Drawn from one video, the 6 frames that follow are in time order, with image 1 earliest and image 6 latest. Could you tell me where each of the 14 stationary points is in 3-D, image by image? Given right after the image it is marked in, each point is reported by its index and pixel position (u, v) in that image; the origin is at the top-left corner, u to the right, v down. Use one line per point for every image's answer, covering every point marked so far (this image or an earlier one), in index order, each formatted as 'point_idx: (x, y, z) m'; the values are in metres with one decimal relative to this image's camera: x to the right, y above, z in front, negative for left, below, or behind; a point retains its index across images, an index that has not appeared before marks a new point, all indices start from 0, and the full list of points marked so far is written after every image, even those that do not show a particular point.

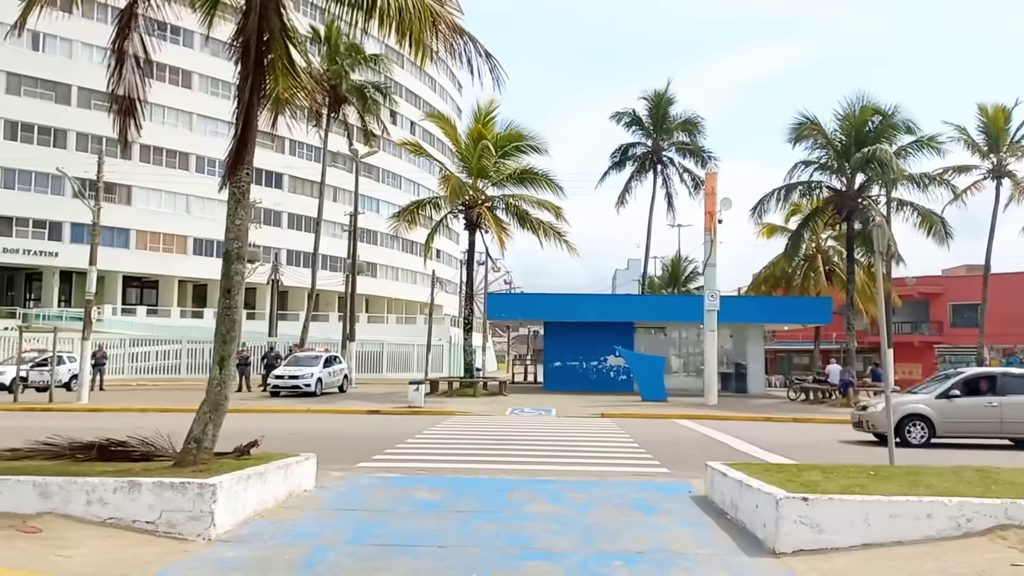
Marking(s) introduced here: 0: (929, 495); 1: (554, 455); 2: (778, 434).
0: (+3.2, -1.6, +6.4) m
1: (+0.7, -2.6, +13.2) m
2: (+5.2, -2.9, +16.4) m
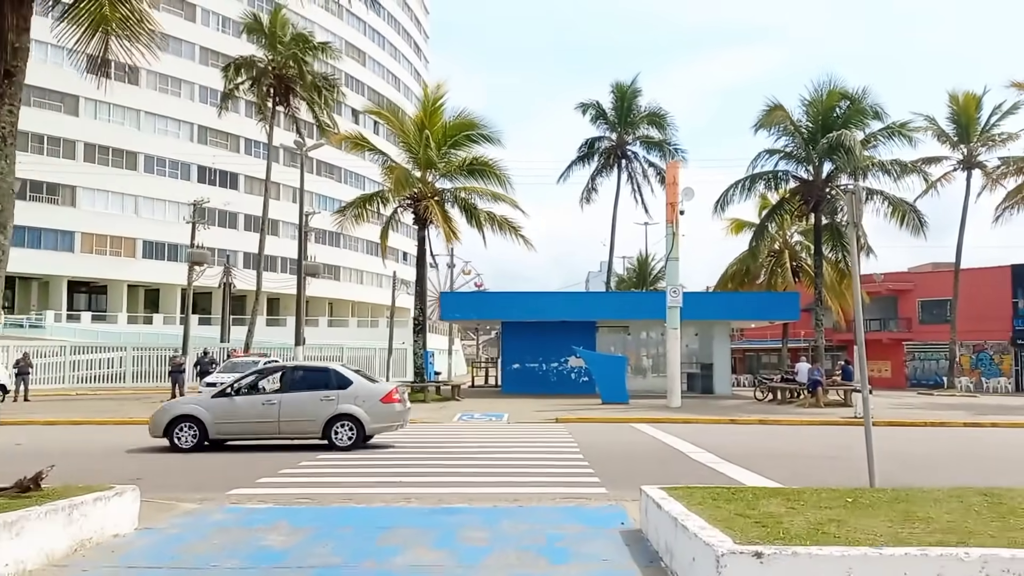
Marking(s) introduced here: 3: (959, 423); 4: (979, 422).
0: (+2.3, -1.4, +4.7) m
1: (-0.4, -2.4, +11.4) m
2: (+4.1, -2.7, +14.7) m
3: (+10.4, -3.1, +19.6) m
4: (+11.0, -3.1, +19.8) m
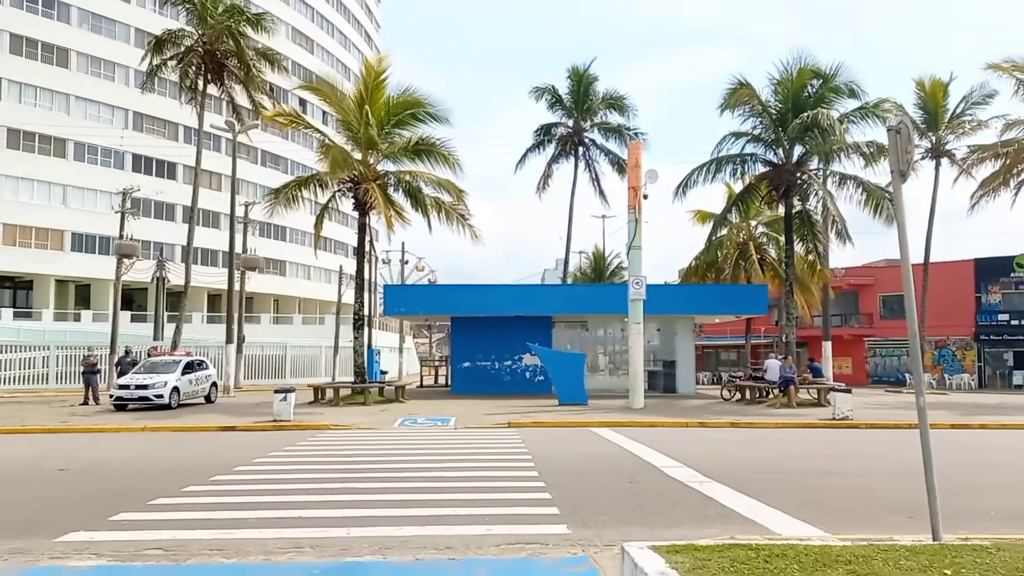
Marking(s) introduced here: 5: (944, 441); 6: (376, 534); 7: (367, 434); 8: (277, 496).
0: (+2.0, -1.2, +2.8) m
1: (-1.1, -2.3, +9.4) m
2: (+3.2, -2.5, +13.0) m
3: (+9.3, -2.9, +18.1) m
4: (+9.8, -2.9, +18.4) m
5: (+8.0, -2.8, +15.7) m
6: (-1.1, -2.0, +7.0) m
7: (-3.0, -3.0, +17.4) m
8: (-2.5, -2.2, +9.1) m
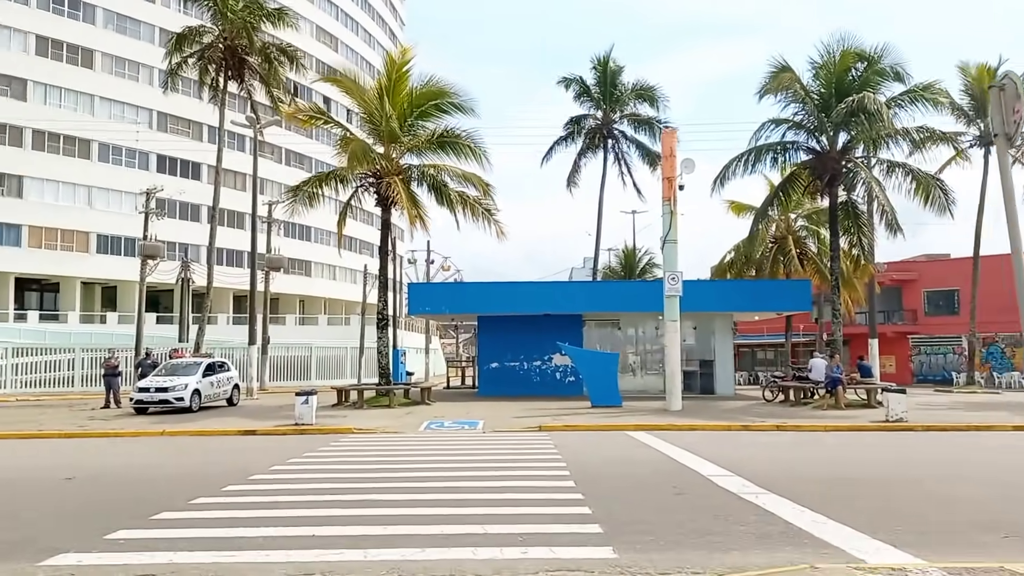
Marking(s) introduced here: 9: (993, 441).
0: (+2.1, -1.1, +1.8) m
1: (-0.7, -2.2, +8.5) m
2: (+3.7, -2.4, +11.9) m
3: (+9.9, -2.8, +16.9) m
4: (+10.5, -2.8, +17.2) m
5: (+8.6, -2.7, +14.5) m
6: (-0.8, -1.9, +6.1) m
7: (-2.4, -3.0, +16.5) m
8: (-2.2, -2.2, +8.3) m
9: (+8.5, -2.7, +15.0) m
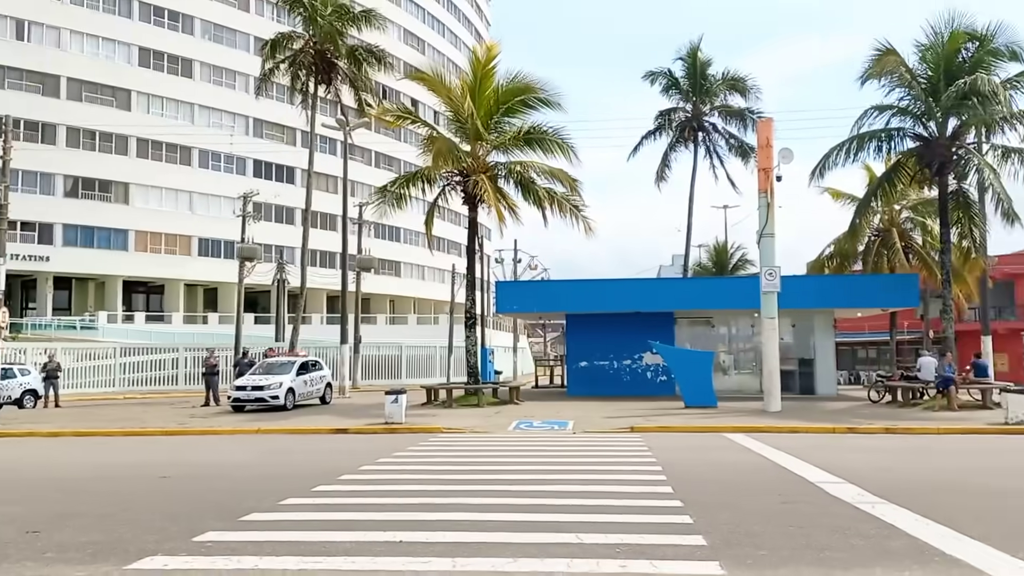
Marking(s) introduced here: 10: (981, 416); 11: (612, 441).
0: (+2.3, -1.1, +1.2) m
1: (+0.2, -2.1, +8.2) m
2: (+4.9, -2.3, +11.1) m
3: (+11.6, -2.6, +15.5) m
4: (+12.2, -2.6, +15.6) m
5: (+10.1, -2.6, +13.2) m
6: (-0.1, -1.9, +5.8) m
7: (-0.6, -2.9, +16.4) m
8: (-1.3, -2.1, +8.1) m
9: (+10.1, -2.6, +13.7) m
10: (+10.0, -2.7, +18.1) m
11: (+1.8, -2.8, +15.3) m
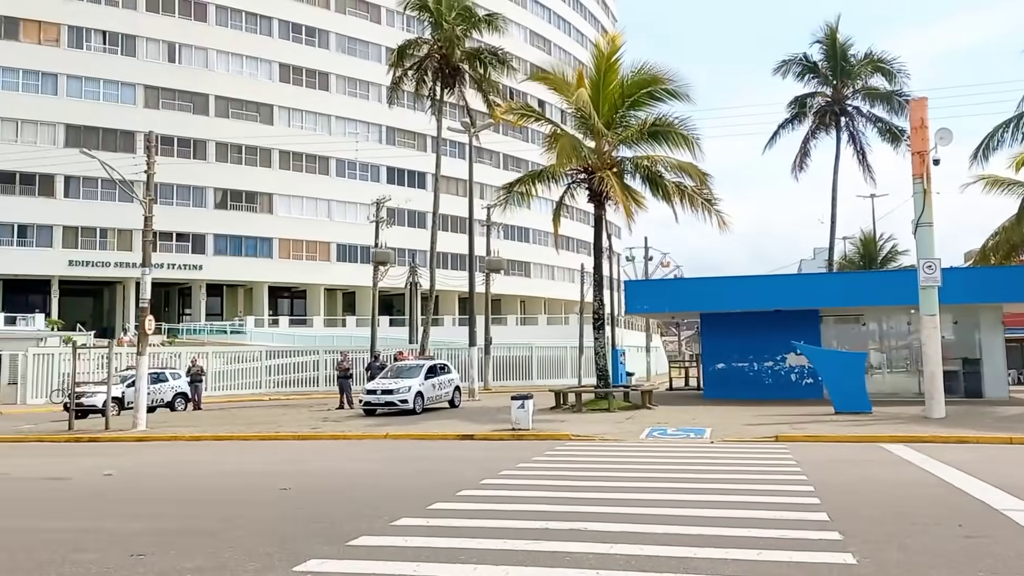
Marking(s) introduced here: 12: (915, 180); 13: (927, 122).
0: (+2.3, -1.1, +0.1) m
1: (+1.3, -2.2, +7.3) m
2: (+6.5, -2.2, +9.5) m
3: (+13.8, -2.4, +12.8) m
4: (+14.4, -2.4, +12.9) m
5: (+11.9, -2.4, +10.8) m
6: (+0.6, -1.9, +5.0) m
7: (+1.8, -2.9, +15.6) m
8: (-0.2, -2.2, +7.5) m
9: (+11.9, -2.4, +11.2) m
10: (+12.6, -2.6, +15.6) m
11: (+4.0, -2.8, +14.1) m
12: (+8.9, +2.4, +18.7) m
13: (+9.4, +3.7, +19.1) m
